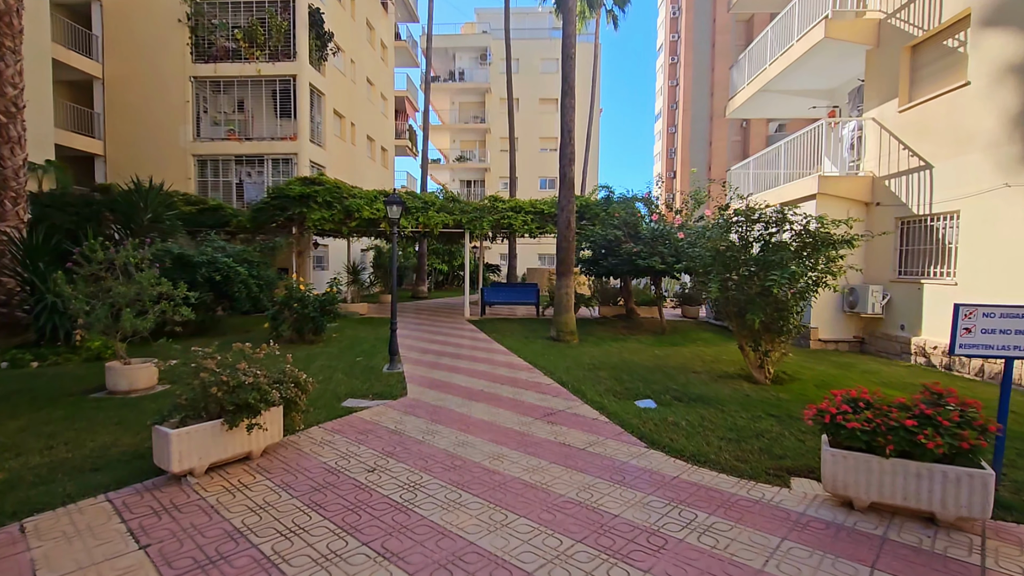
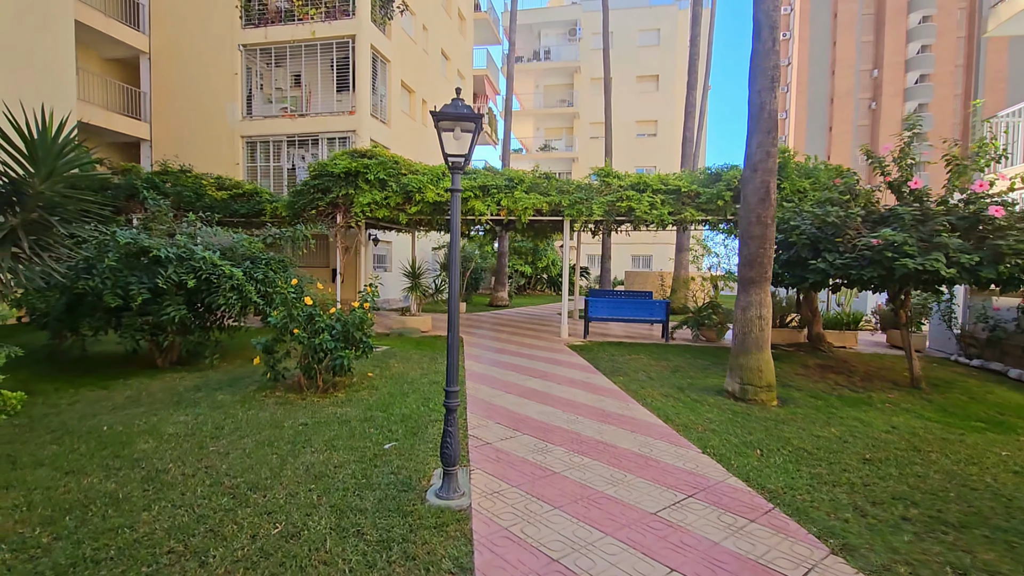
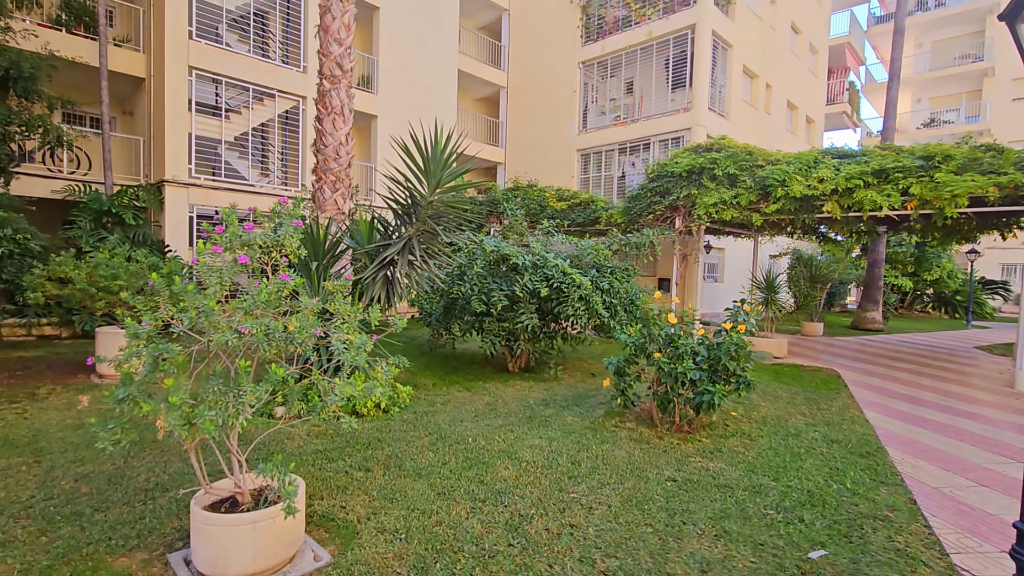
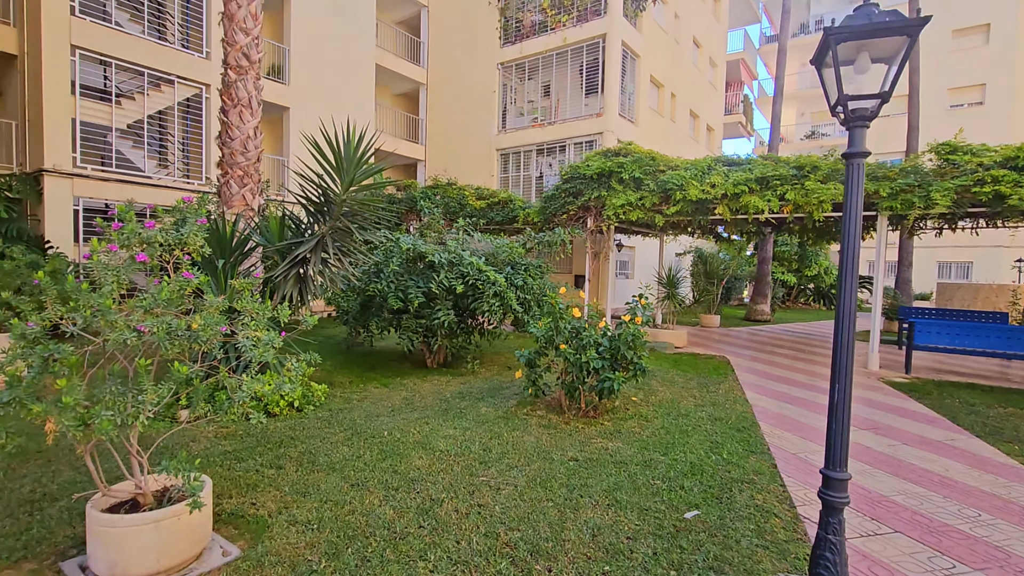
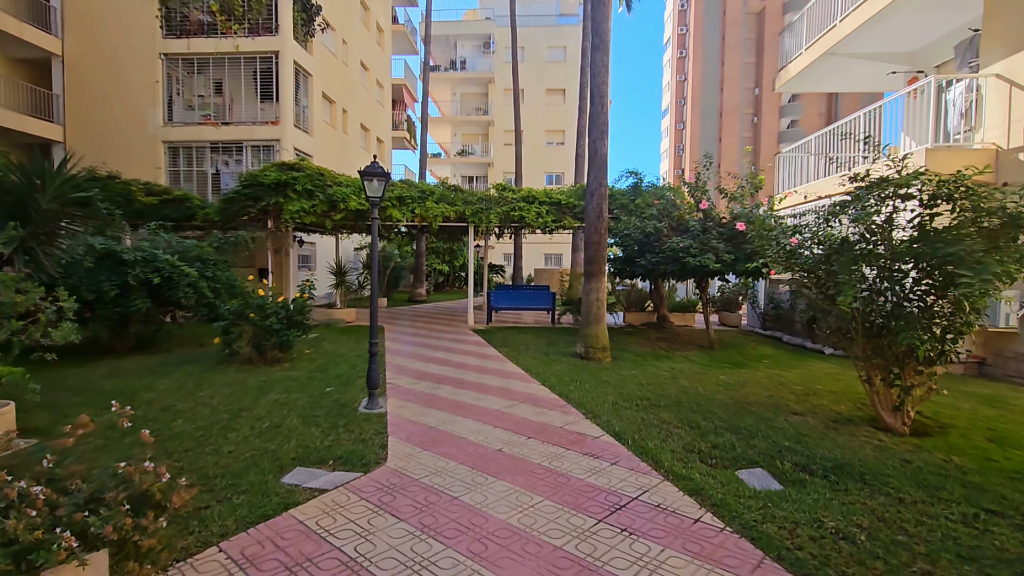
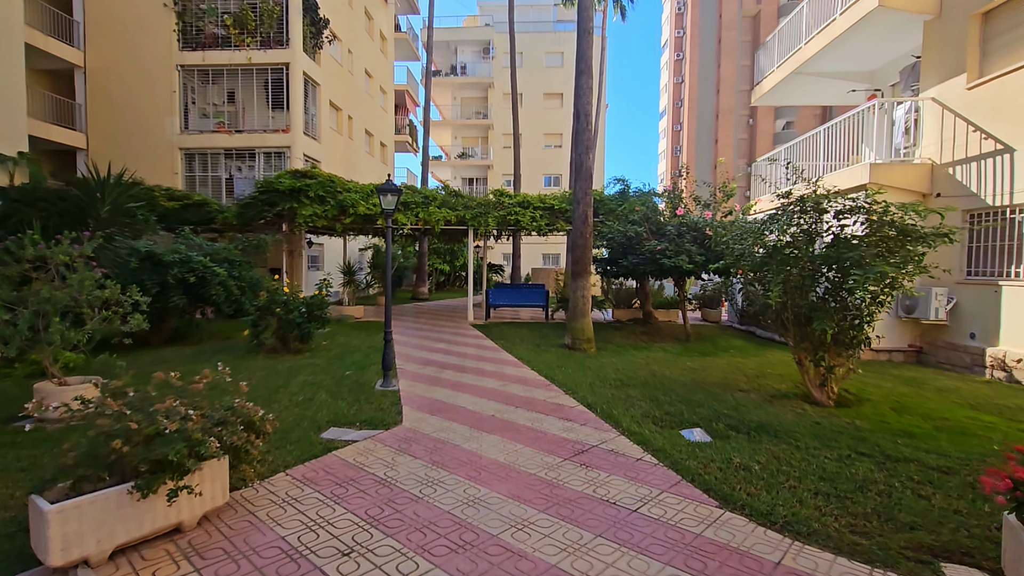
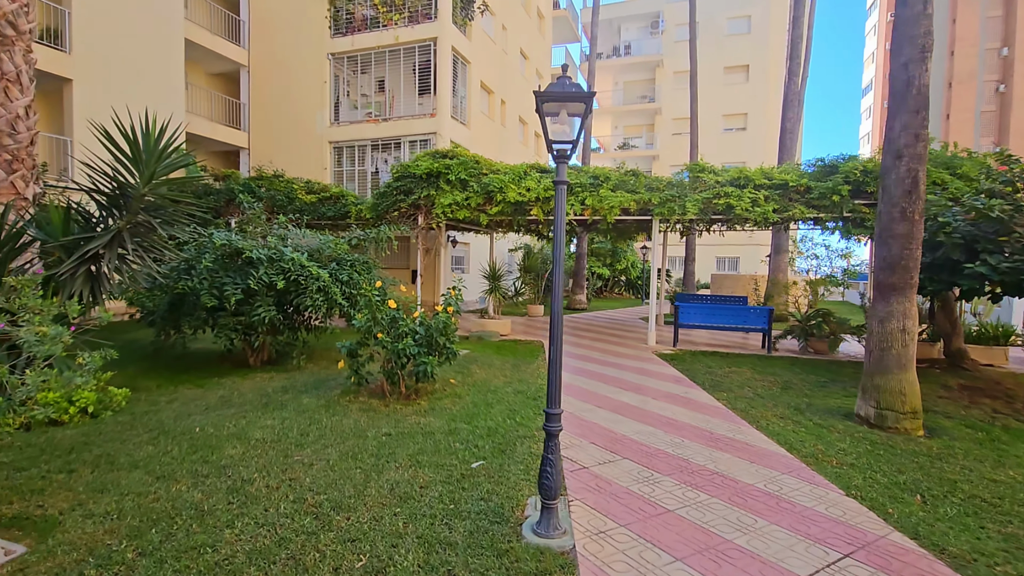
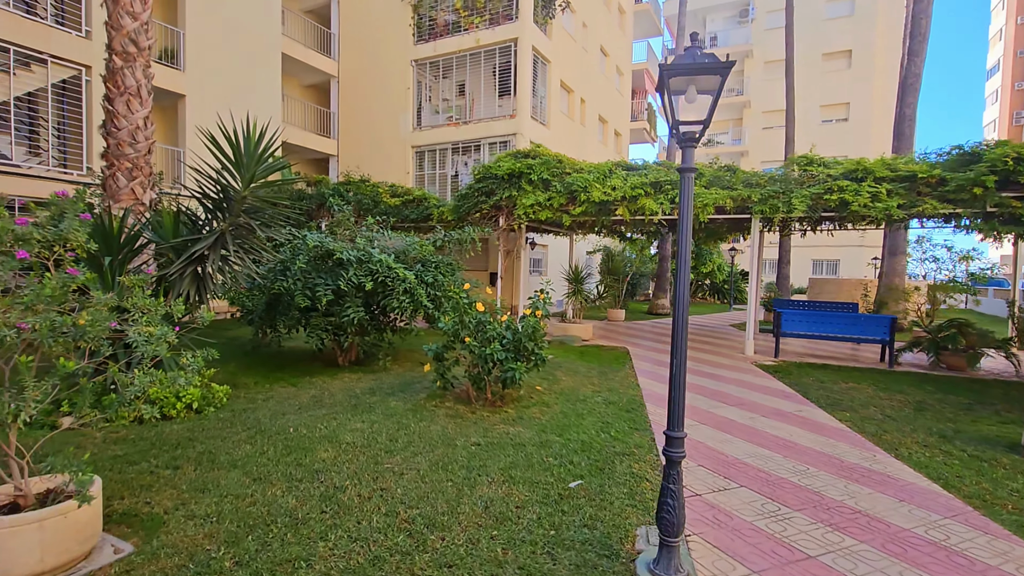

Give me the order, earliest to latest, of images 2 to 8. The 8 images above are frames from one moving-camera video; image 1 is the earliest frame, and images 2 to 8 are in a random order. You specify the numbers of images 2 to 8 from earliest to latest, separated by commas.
6, 5, 2, 7, 8, 4, 3
